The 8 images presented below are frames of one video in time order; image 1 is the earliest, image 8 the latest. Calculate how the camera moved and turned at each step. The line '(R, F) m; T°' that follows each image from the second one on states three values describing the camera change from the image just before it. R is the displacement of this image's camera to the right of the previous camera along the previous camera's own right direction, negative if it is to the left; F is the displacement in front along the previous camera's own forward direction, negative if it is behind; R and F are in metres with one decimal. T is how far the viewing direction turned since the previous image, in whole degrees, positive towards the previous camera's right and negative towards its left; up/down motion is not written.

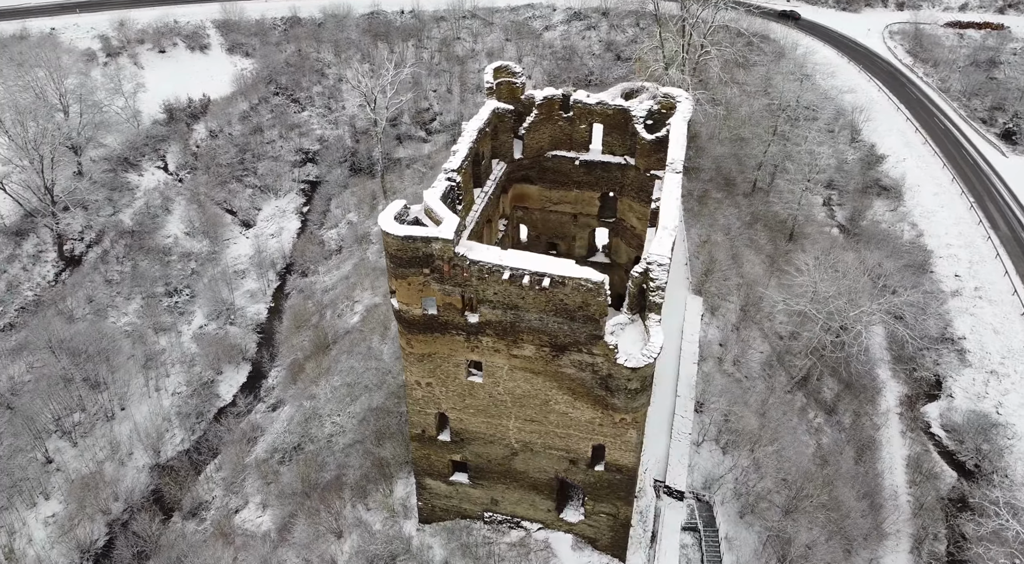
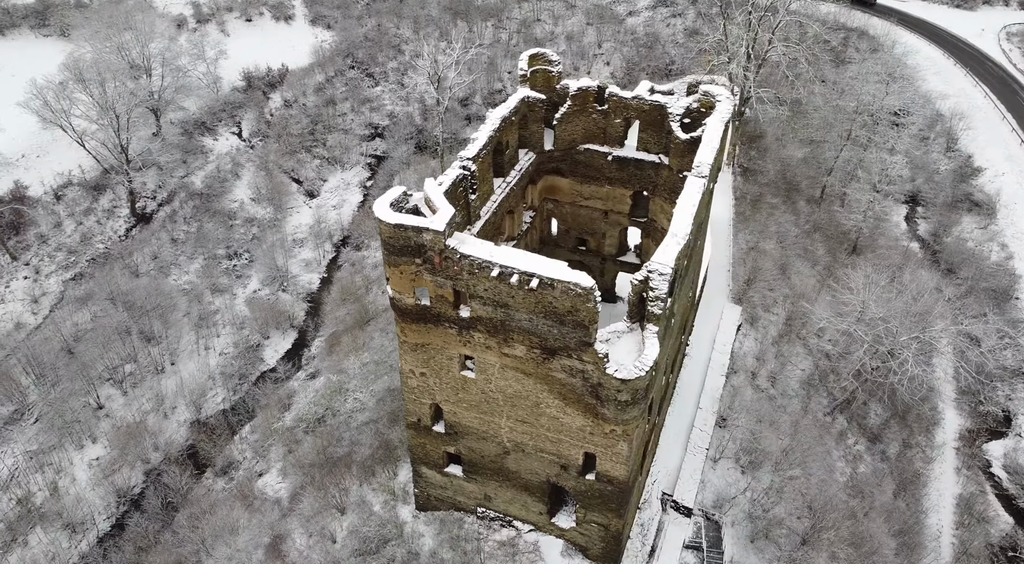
(+1.7, +0.5) m; -6°
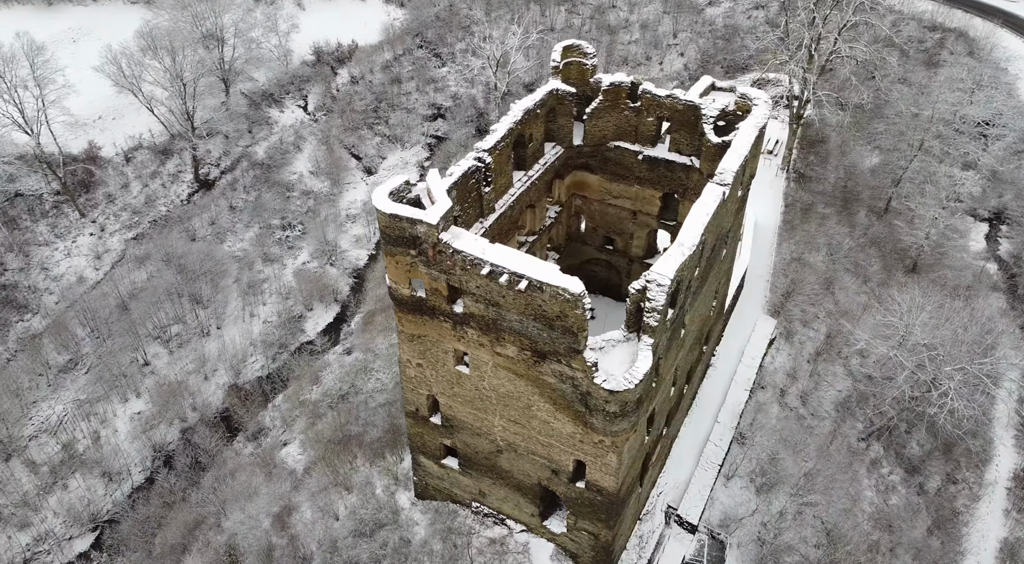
(+1.5, +0.4) m; -6°
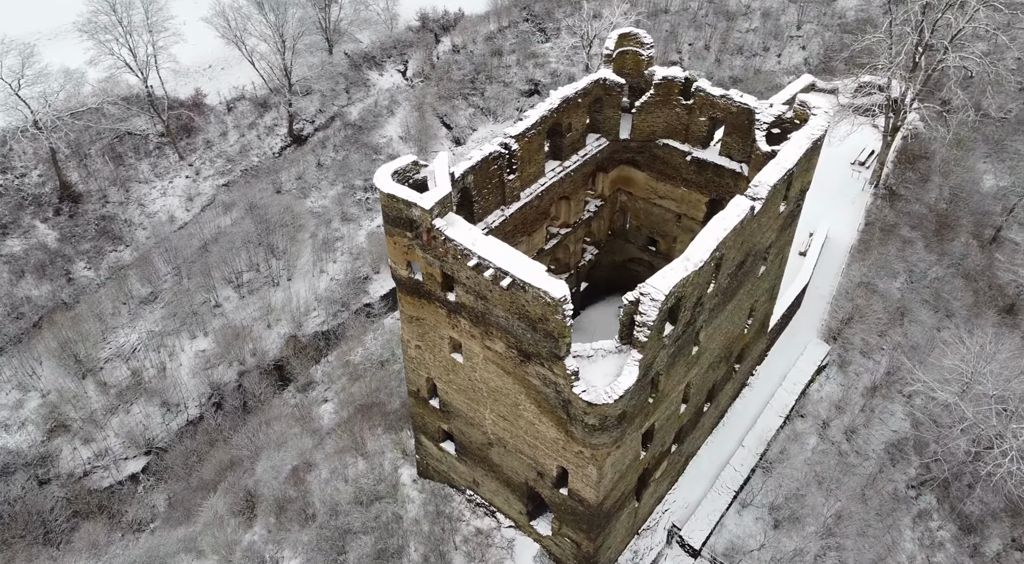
(+2.1, +0.6) m; -8°
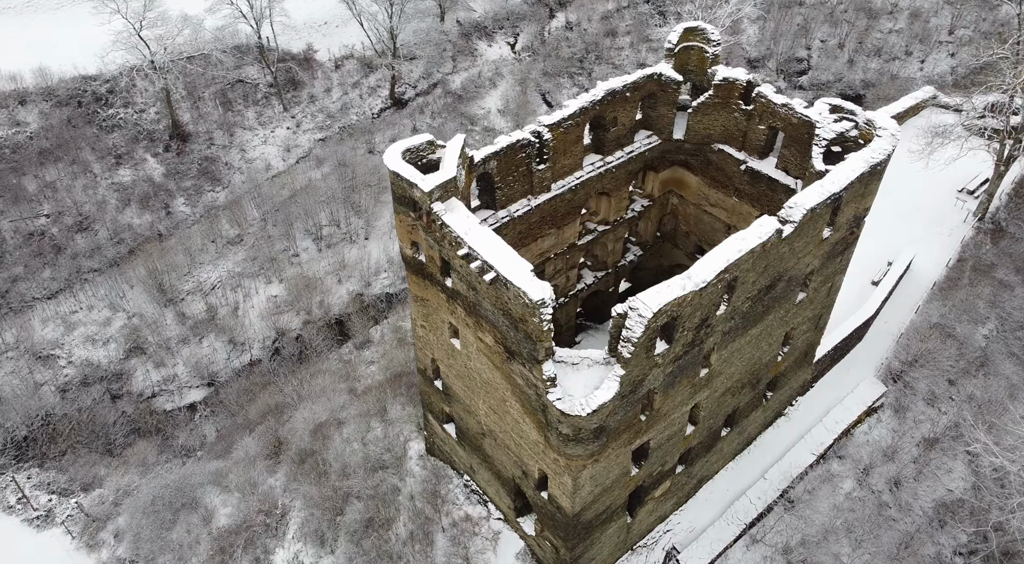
(+2.1, +0.6) m; -9°
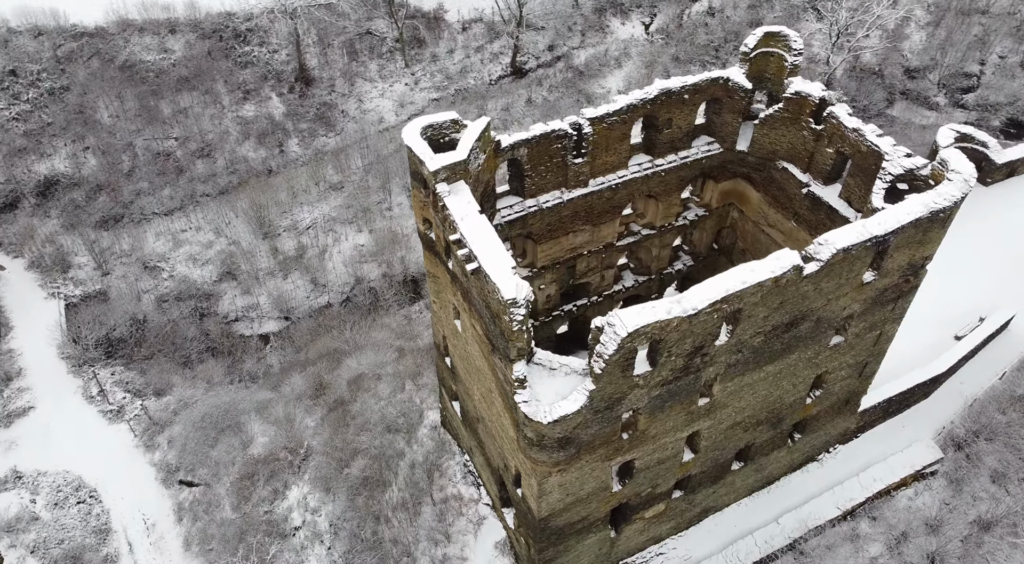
(+2.4, +0.5) m; -10°
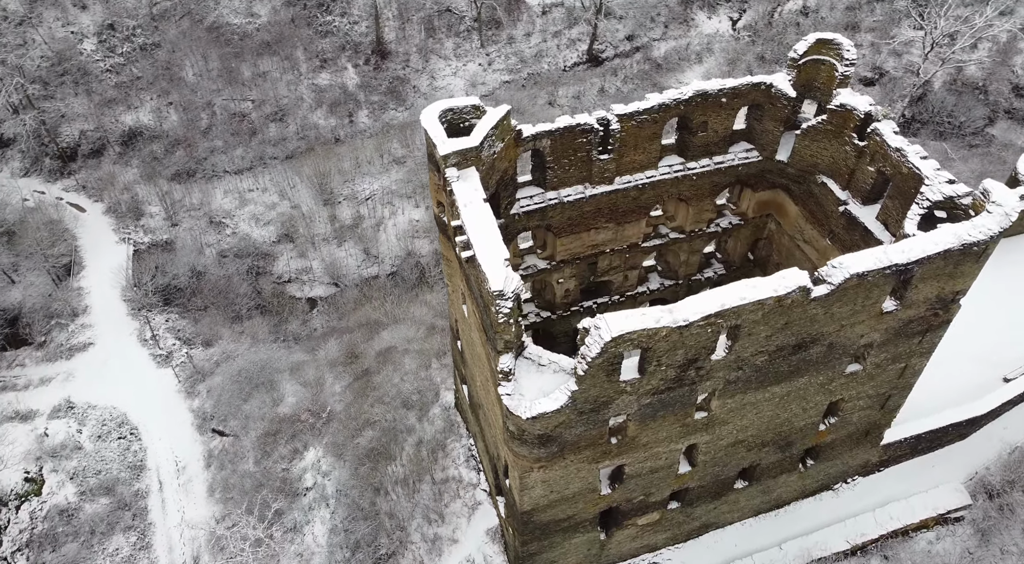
(+1.3, +0.1) m; -6°
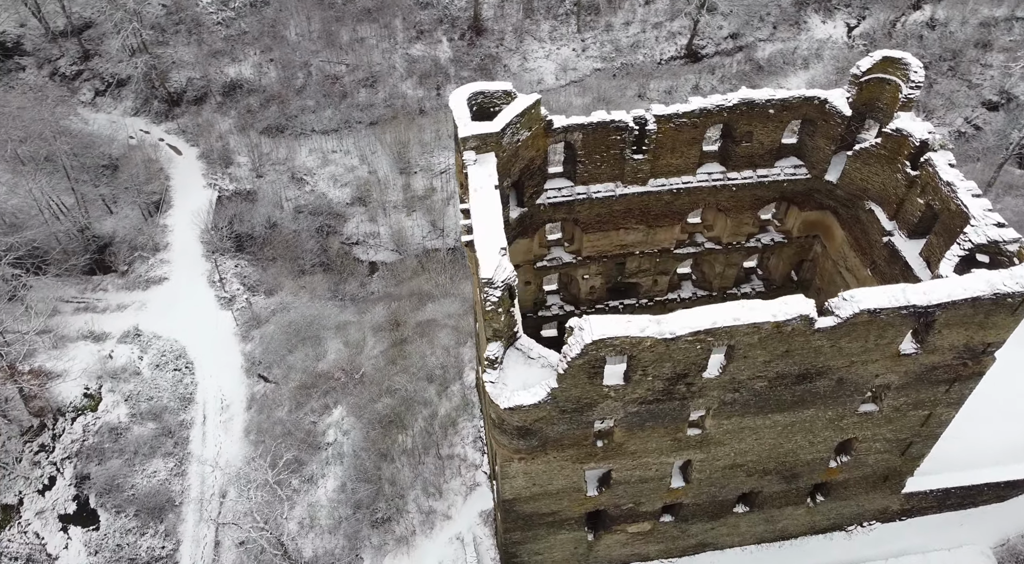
(+1.6, +0.1) m; -7°
